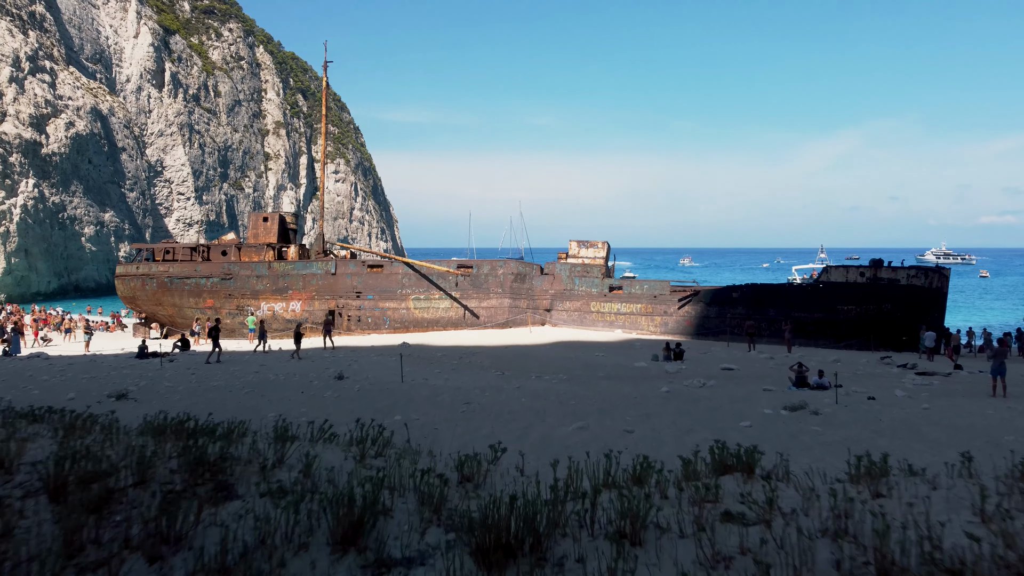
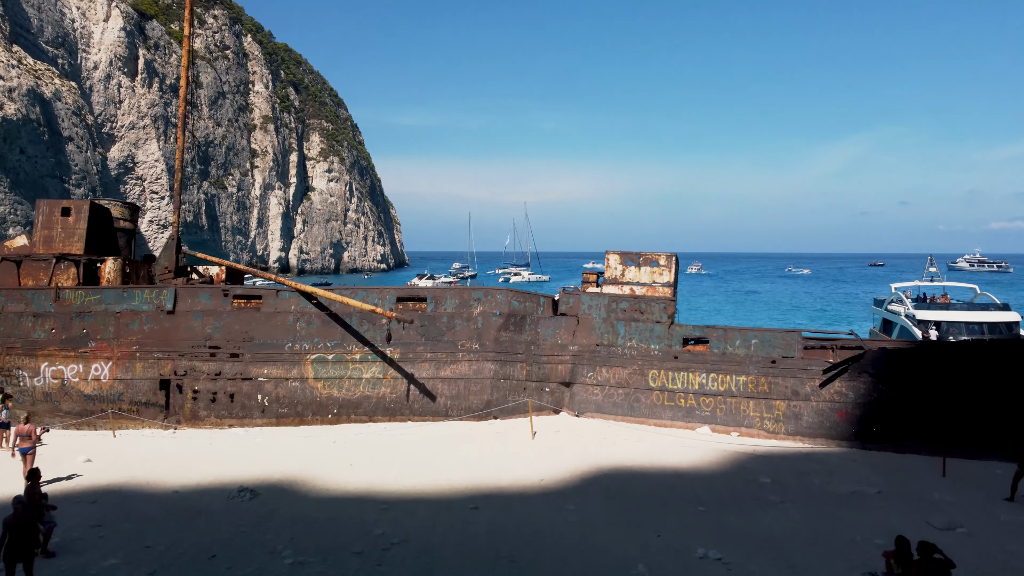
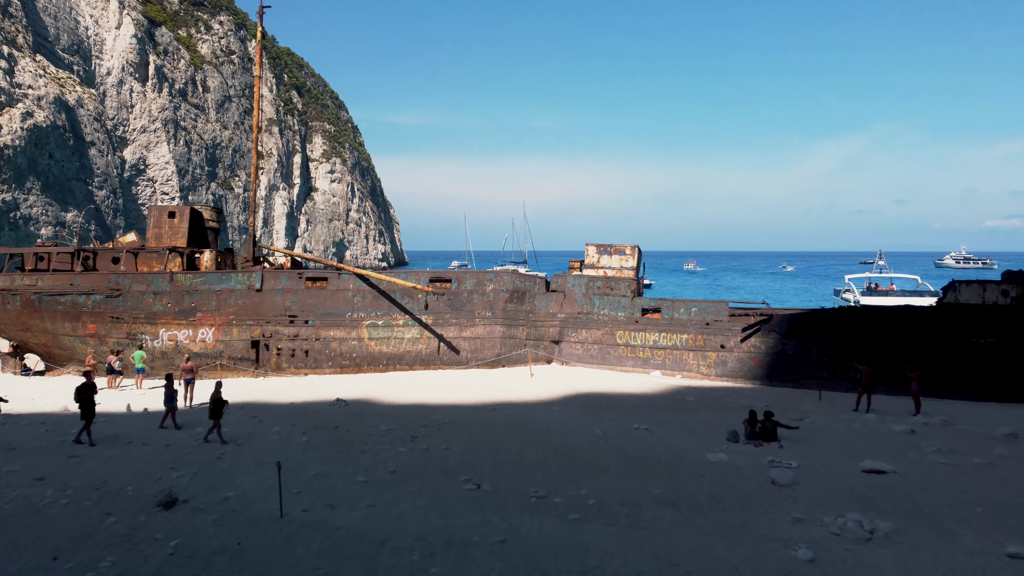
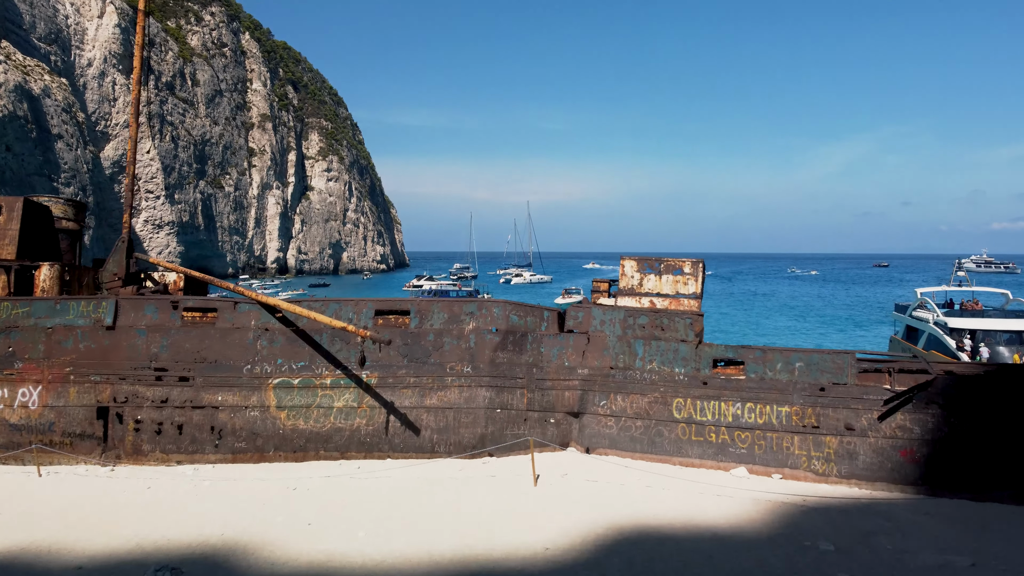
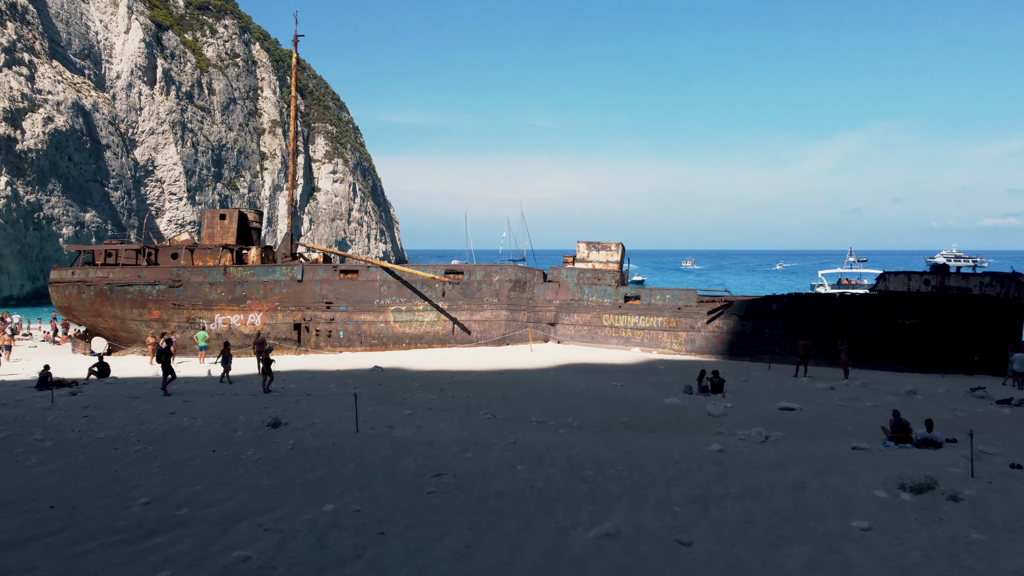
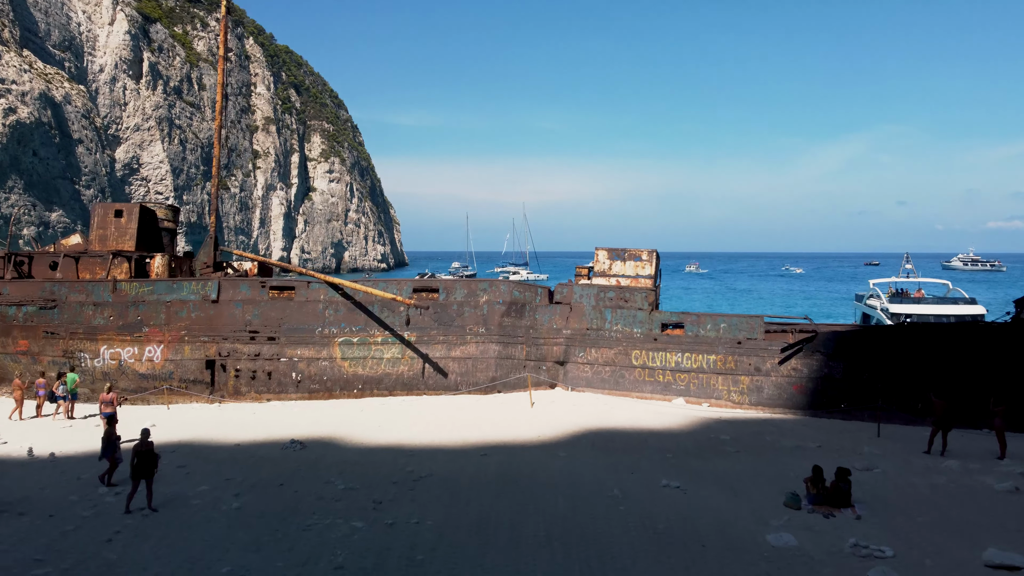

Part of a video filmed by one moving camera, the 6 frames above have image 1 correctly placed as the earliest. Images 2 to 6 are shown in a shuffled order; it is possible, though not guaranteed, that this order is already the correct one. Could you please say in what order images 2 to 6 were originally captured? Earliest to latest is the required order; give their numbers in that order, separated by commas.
5, 3, 6, 2, 4
